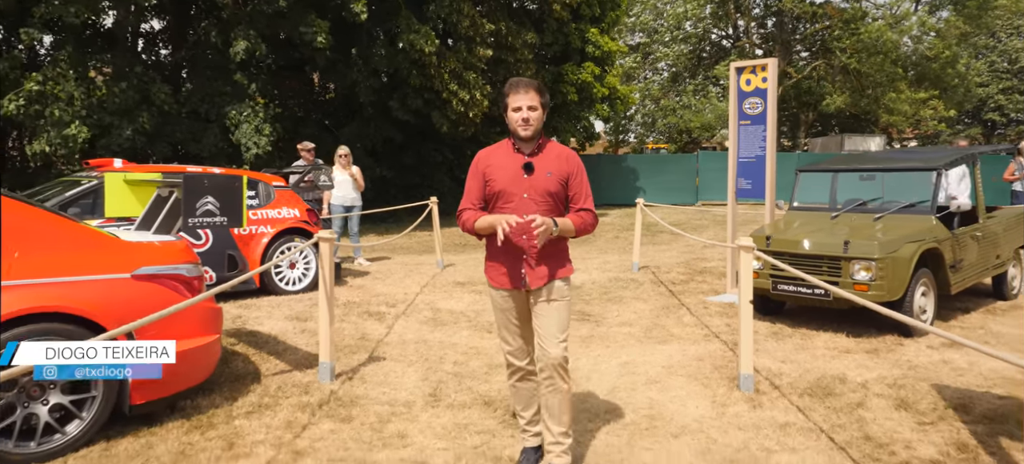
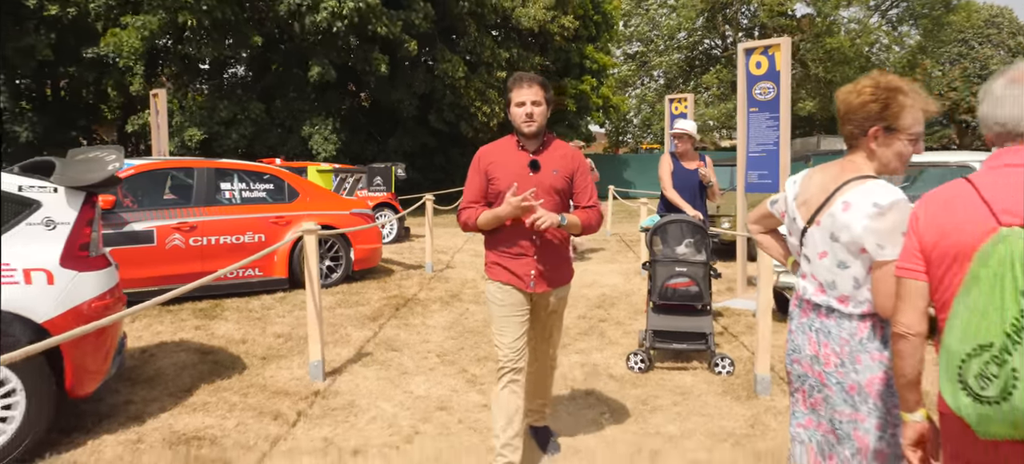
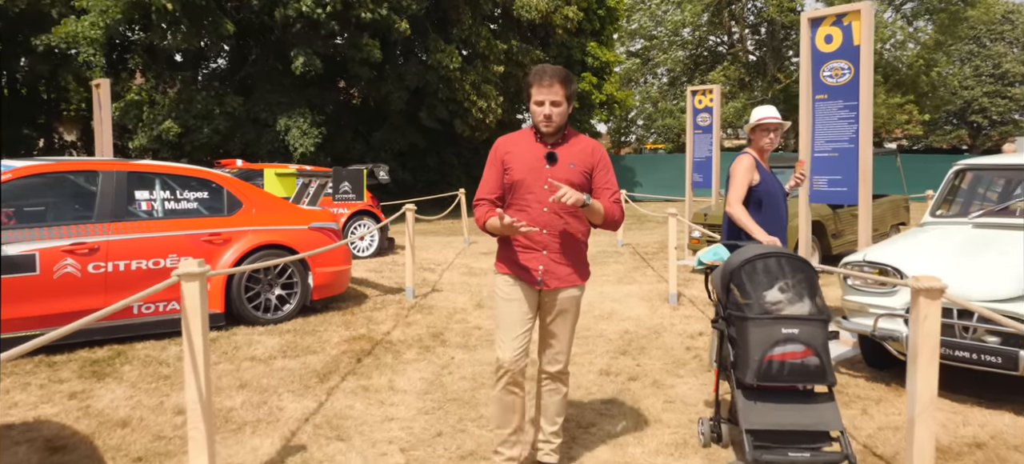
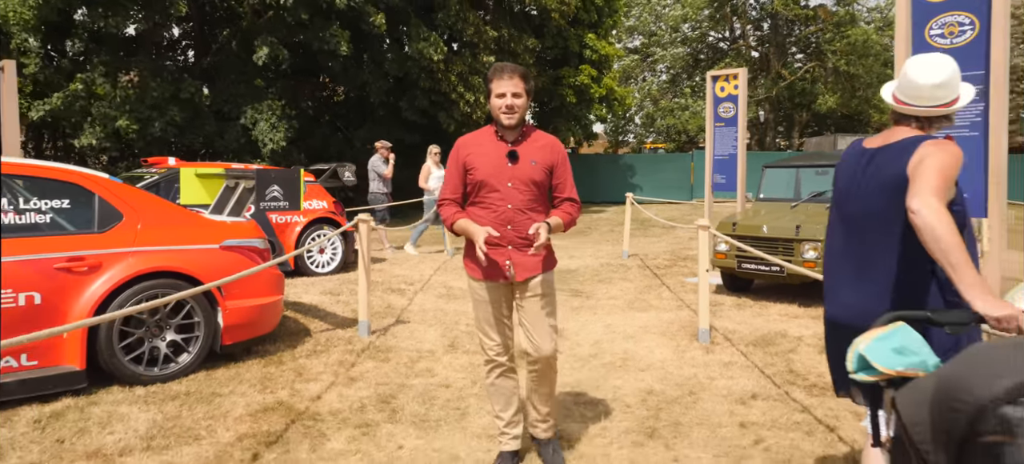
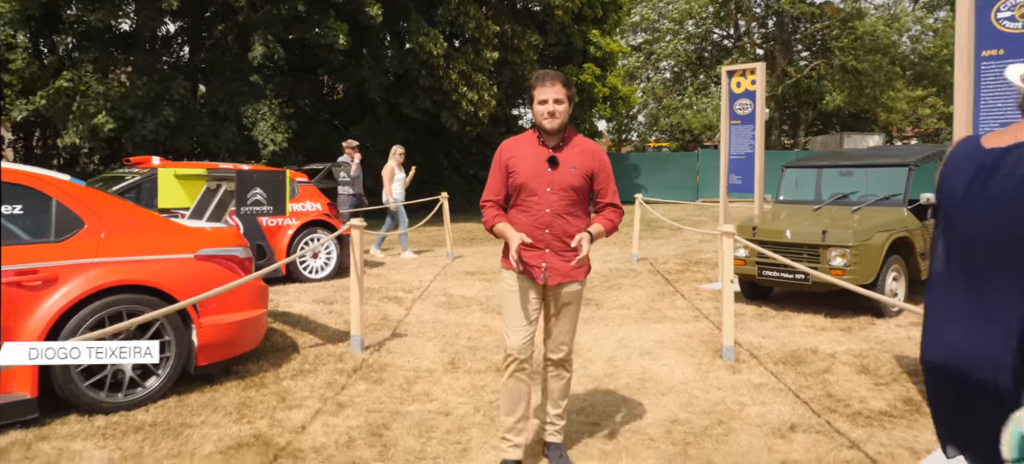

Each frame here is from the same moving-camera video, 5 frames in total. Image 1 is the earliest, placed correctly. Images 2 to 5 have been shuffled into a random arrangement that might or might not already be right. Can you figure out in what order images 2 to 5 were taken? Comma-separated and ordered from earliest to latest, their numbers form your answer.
5, 4, 3, 2
